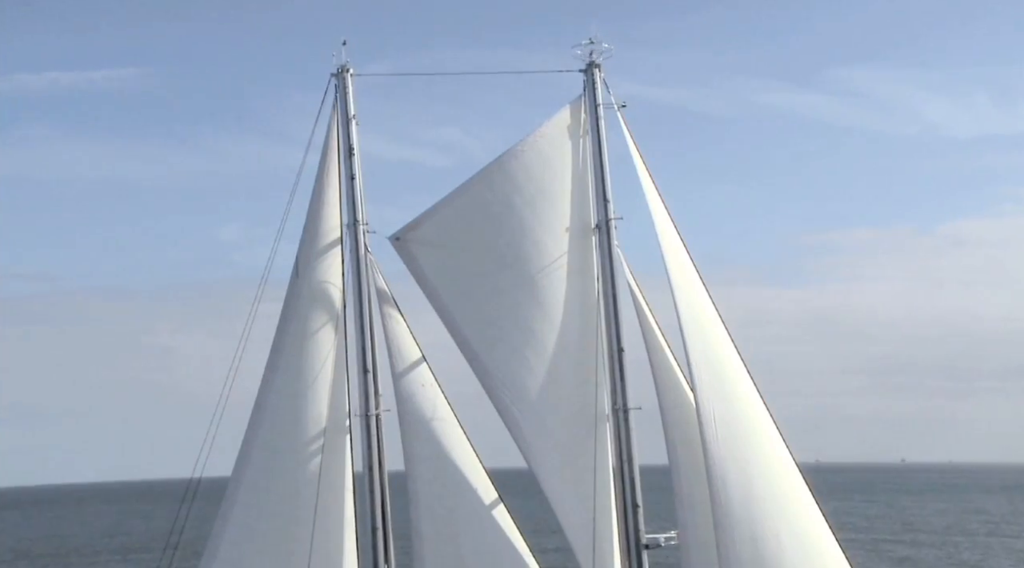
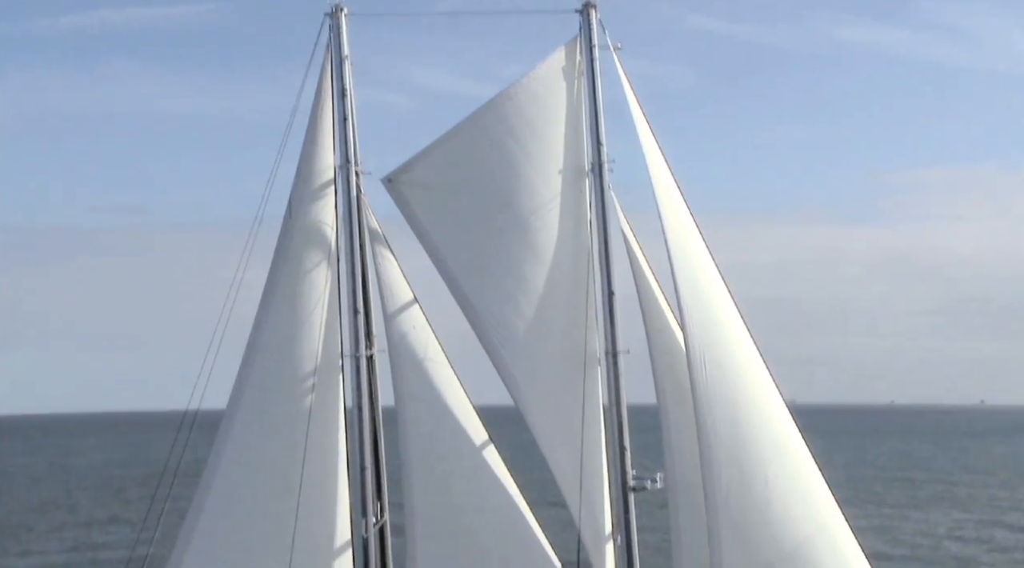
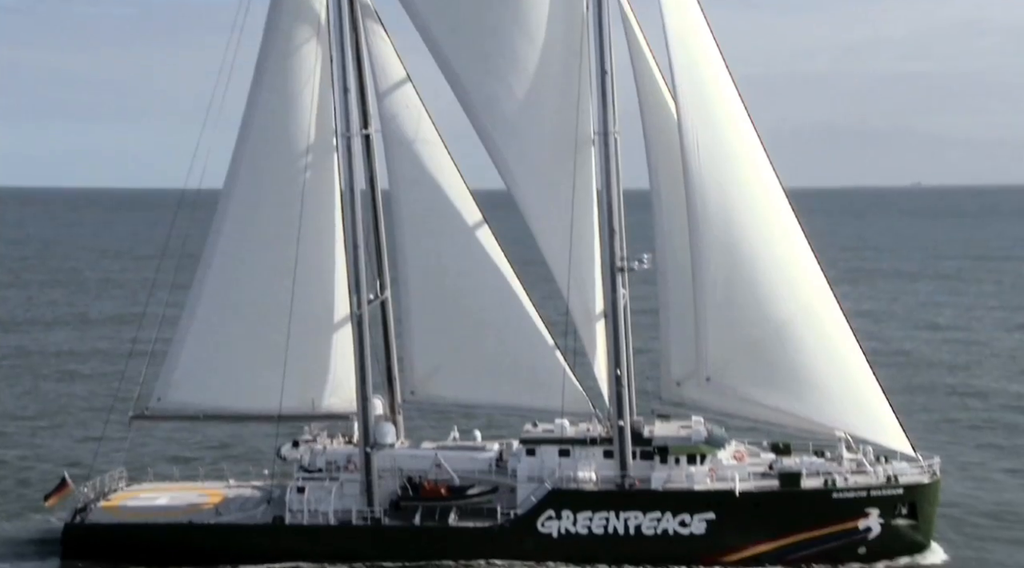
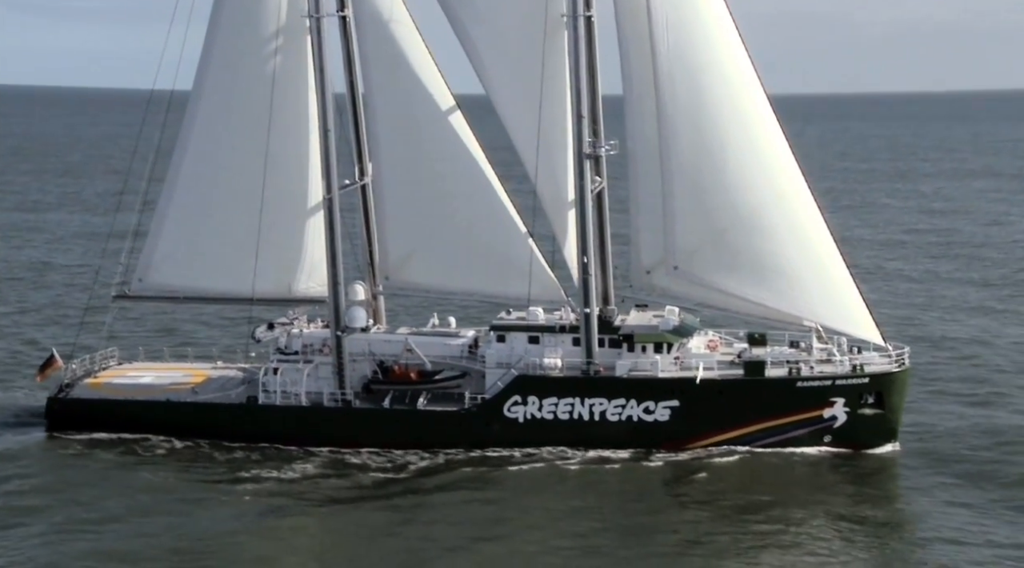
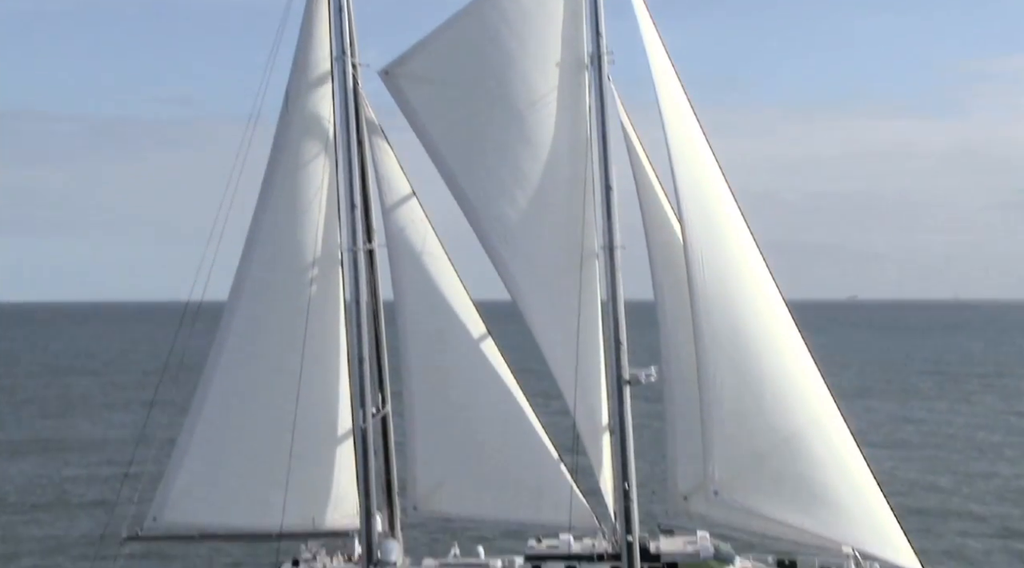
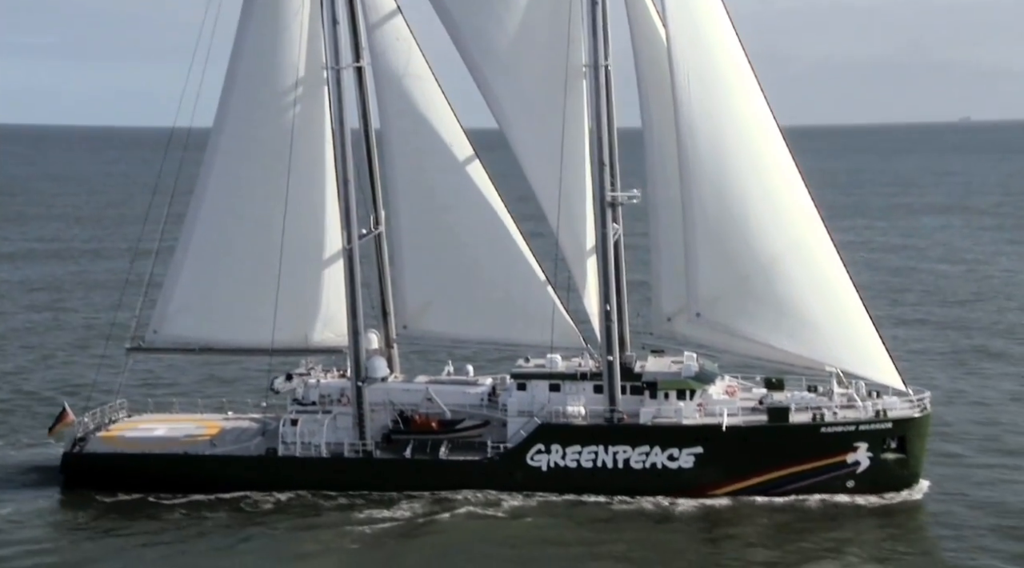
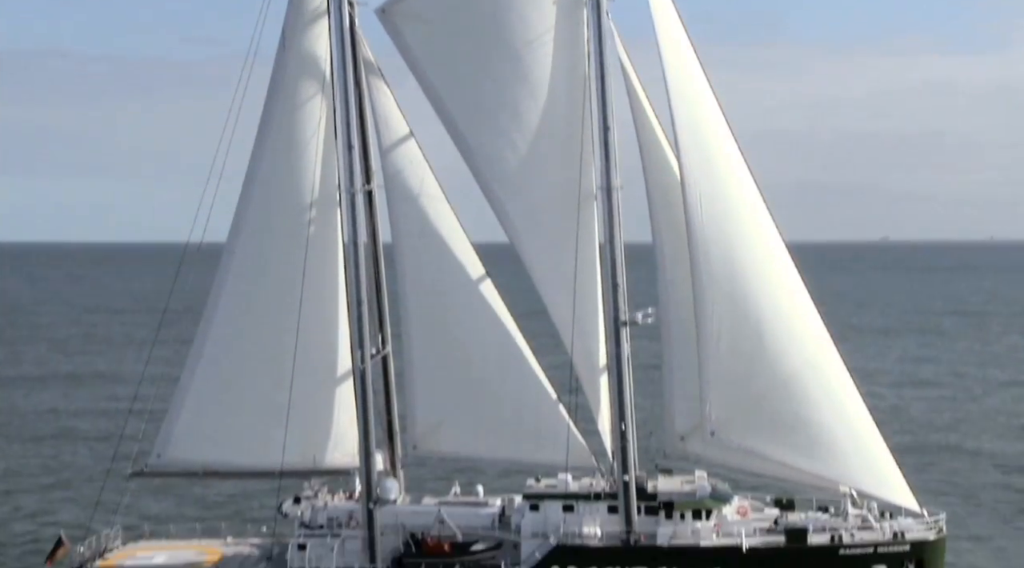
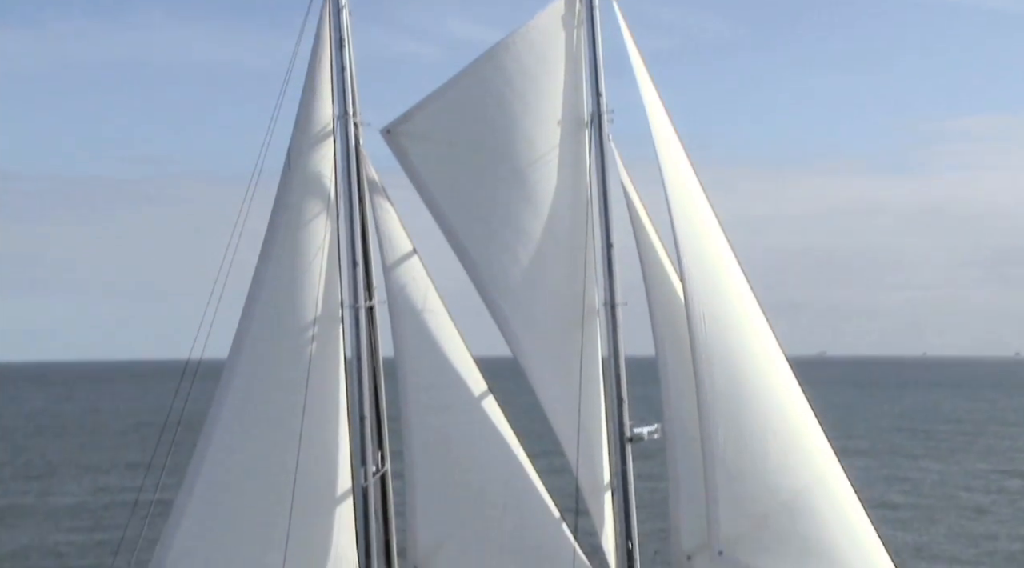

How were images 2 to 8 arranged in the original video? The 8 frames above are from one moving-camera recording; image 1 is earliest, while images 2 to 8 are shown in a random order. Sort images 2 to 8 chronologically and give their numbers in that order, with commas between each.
2, 8, 5, 7, 3, 6, 4
